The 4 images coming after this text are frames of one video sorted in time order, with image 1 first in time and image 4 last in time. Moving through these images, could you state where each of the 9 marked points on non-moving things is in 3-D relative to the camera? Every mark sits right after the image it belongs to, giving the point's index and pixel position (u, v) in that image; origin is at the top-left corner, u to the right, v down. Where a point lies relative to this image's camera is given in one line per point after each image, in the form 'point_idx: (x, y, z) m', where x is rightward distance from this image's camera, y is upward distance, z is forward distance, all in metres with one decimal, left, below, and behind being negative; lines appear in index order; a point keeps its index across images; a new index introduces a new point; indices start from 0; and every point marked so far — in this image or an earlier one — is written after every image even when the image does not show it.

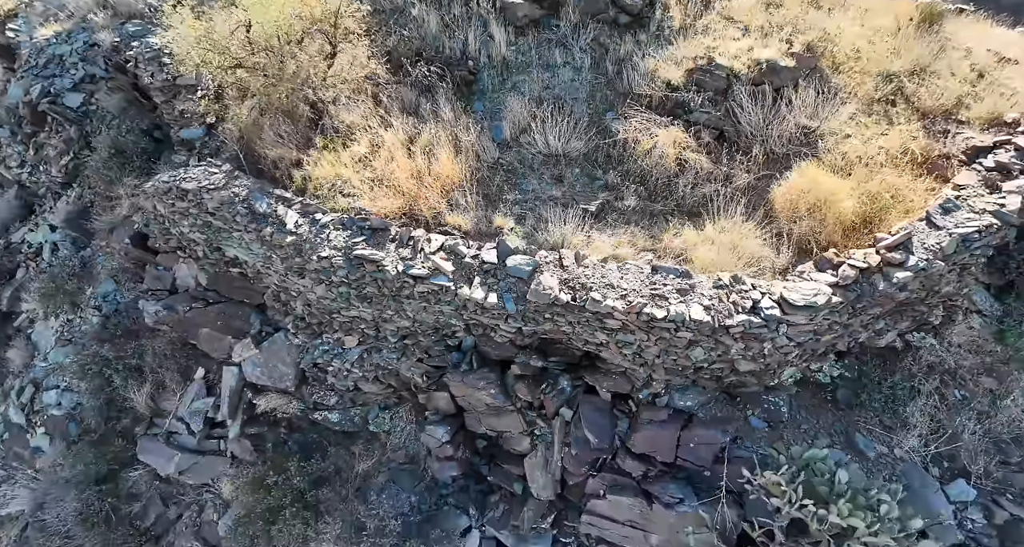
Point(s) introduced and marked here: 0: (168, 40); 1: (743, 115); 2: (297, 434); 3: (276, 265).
0: (-2.9, +1.9, +5.0) m
1: (+1.9, +1.3, +4.8) m
2: (-1.6, -1.2, +4.3) m
3: (-1.6, +0.1, +4.0) m
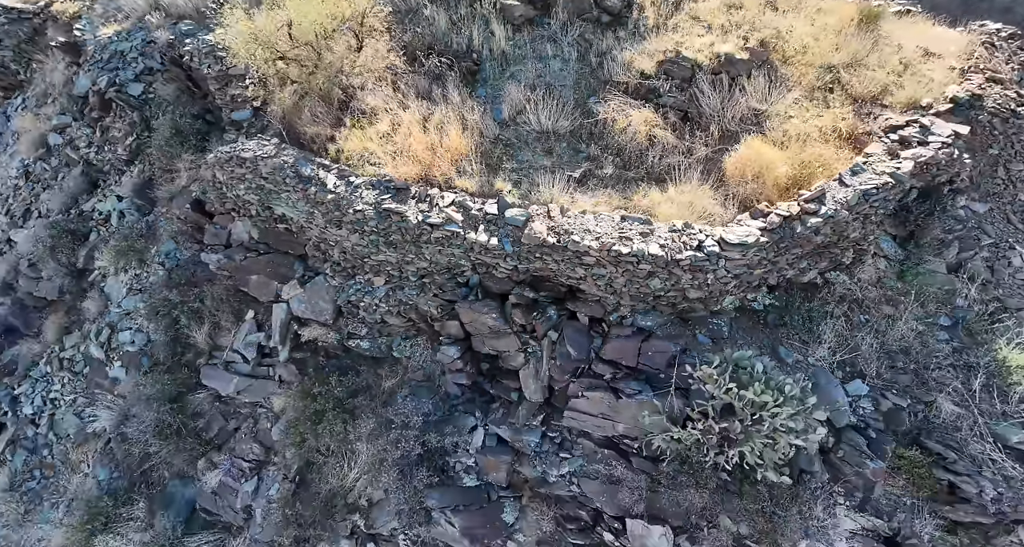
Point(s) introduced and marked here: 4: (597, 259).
0: (-2.9, +2.3, +5.9) m
1: (+1.8, +1.7, +5.8) m
2: (-1.6, -0.8, +5.3) m
3: (-1.6, +0.5, +5.0) m
4: (+0.7, +0.1, +4.4) m
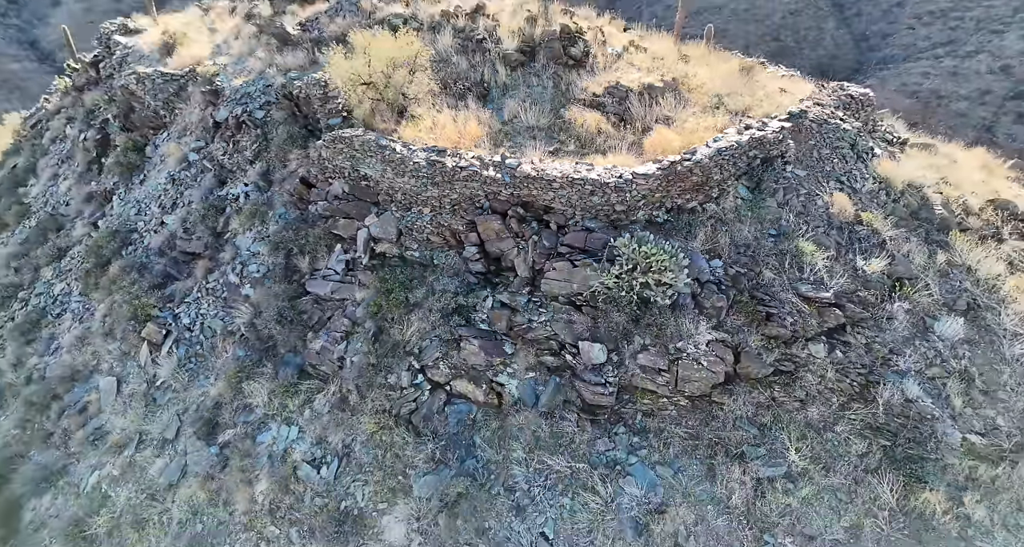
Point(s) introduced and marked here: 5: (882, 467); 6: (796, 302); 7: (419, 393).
0: (-2.9, +3.1, +9.3) m
1: (+1.8, +2.5, +9.0) m
2: (-1.6, +0.1, +8.3) m
3: (-1.7, +1.4, +8.1) m
4: (+0.6, +1.1, +7.4) m
5: (+4.1, -2.1, +6.5) m
6: (+3.4, -0.3, +7.1) m
7: (-1.2, -1.5, +7.5) m
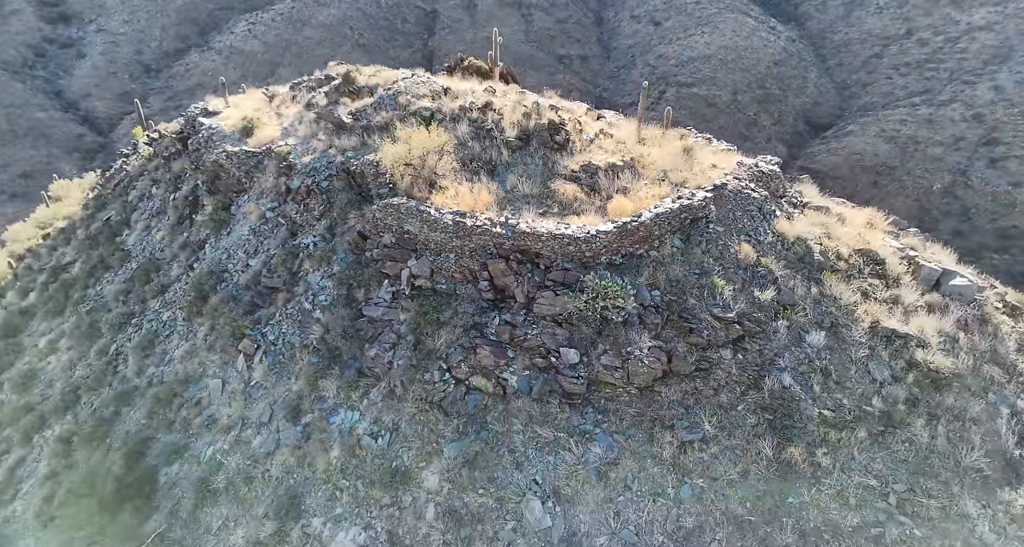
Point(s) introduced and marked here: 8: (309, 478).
0: (-2.9, +2.5, +12.6) m
1: (+1.8, +1.9, +12.3) m
2: (-1.6, -0.4, +11.4) m
3: (-1.7, +0.8, +11.3) m
4: (+0.6, +0.6, +10.7) m
5: (+4.1, -2.5, +9.5) m
6: (+3.4, -0.8, +10.3) m
7: (-1.2, -2.0, +10.6) m
8: (-3.5, -3.6, +10.3) m
